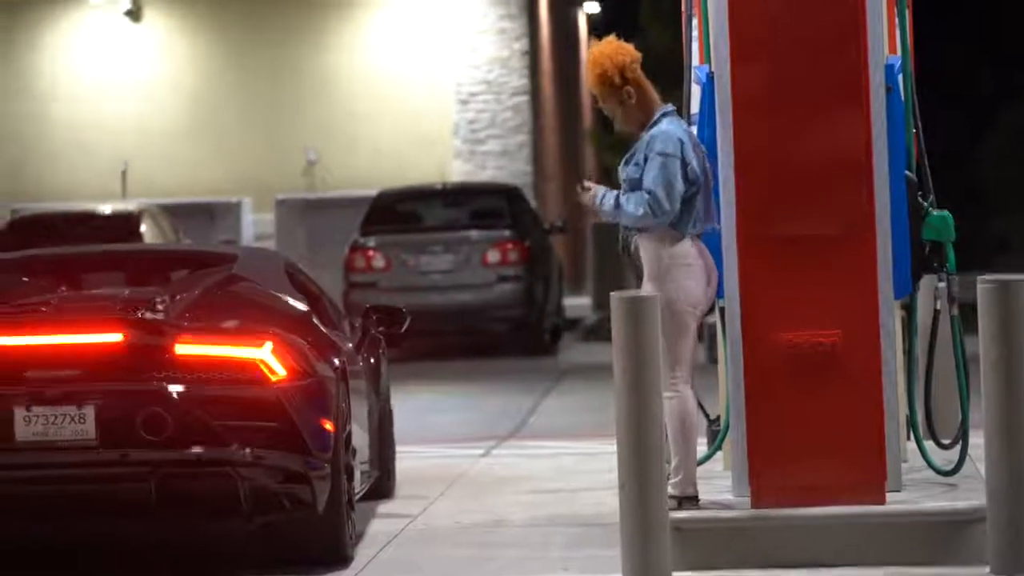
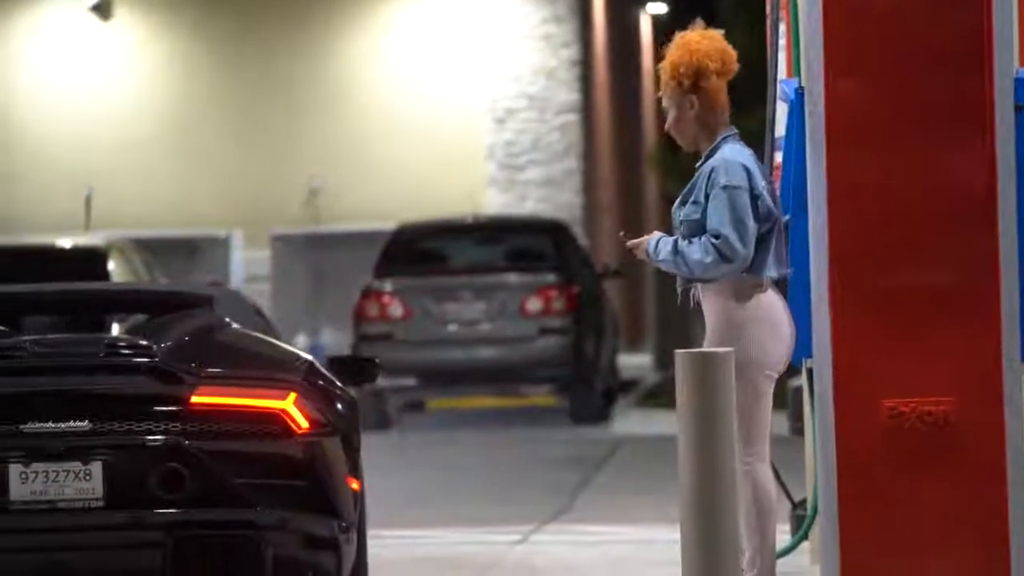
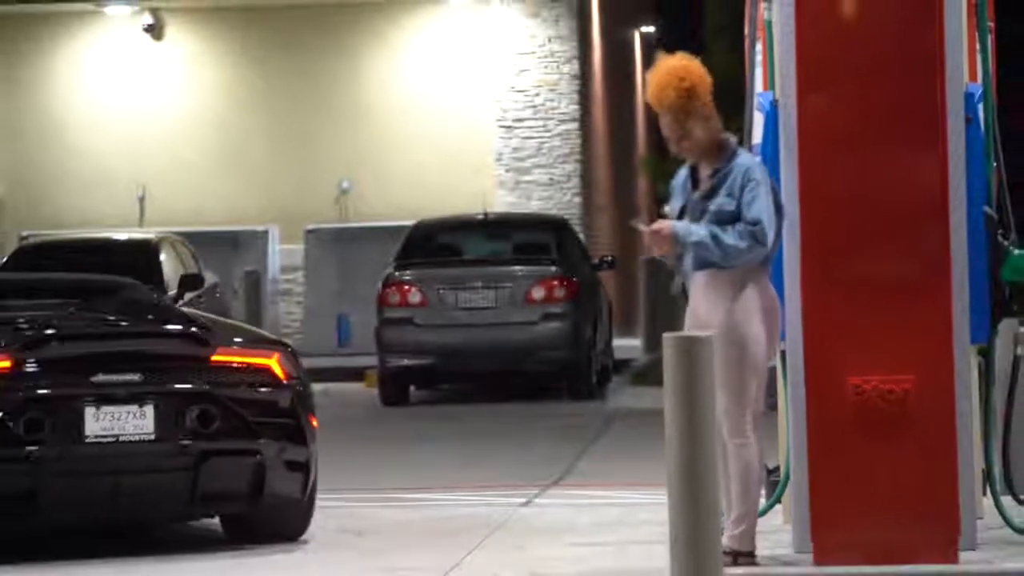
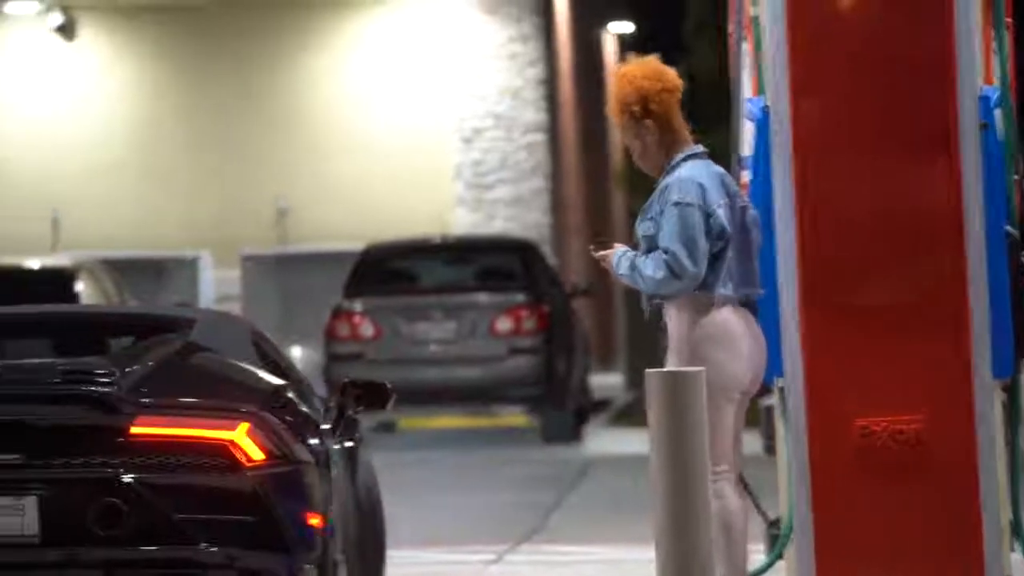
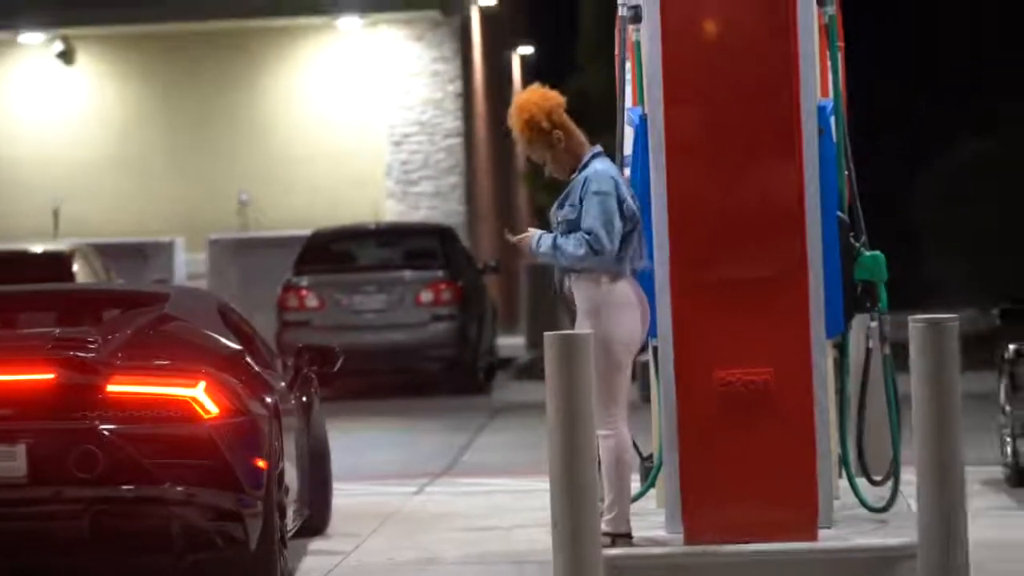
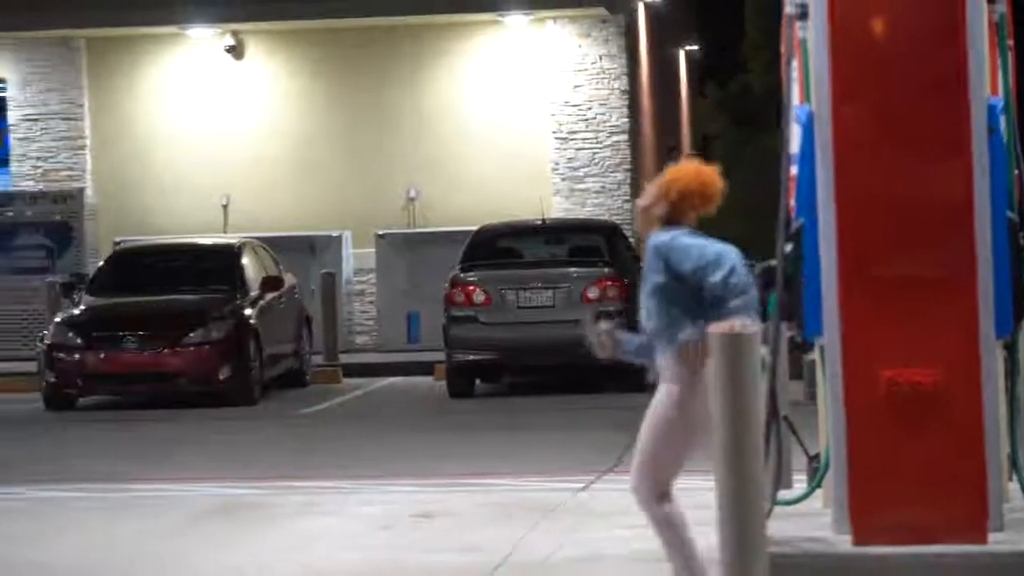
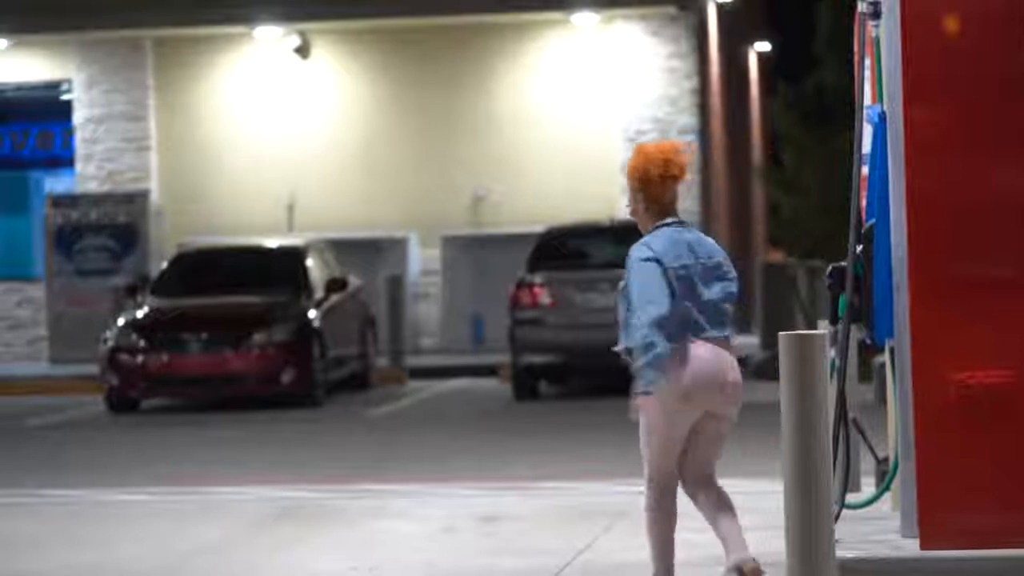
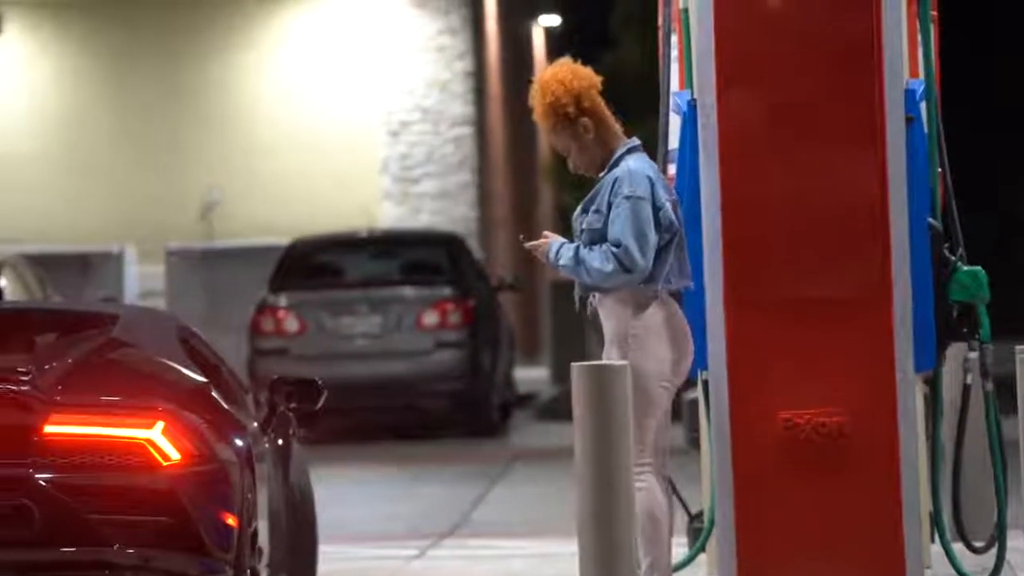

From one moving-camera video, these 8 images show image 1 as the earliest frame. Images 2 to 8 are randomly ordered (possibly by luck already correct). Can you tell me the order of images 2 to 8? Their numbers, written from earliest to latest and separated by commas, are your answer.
5, 8, 4, 2, 3, 6, 7
